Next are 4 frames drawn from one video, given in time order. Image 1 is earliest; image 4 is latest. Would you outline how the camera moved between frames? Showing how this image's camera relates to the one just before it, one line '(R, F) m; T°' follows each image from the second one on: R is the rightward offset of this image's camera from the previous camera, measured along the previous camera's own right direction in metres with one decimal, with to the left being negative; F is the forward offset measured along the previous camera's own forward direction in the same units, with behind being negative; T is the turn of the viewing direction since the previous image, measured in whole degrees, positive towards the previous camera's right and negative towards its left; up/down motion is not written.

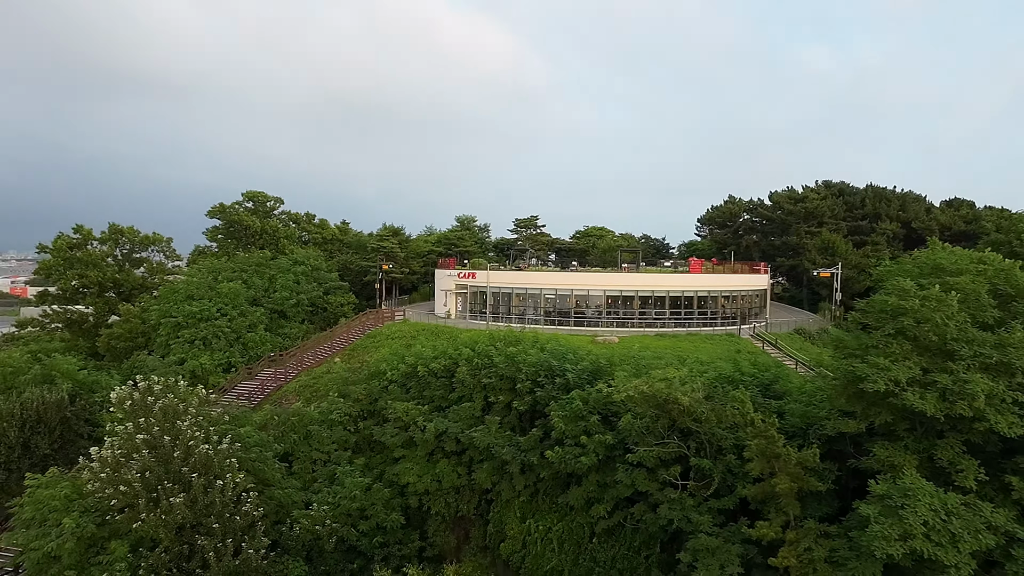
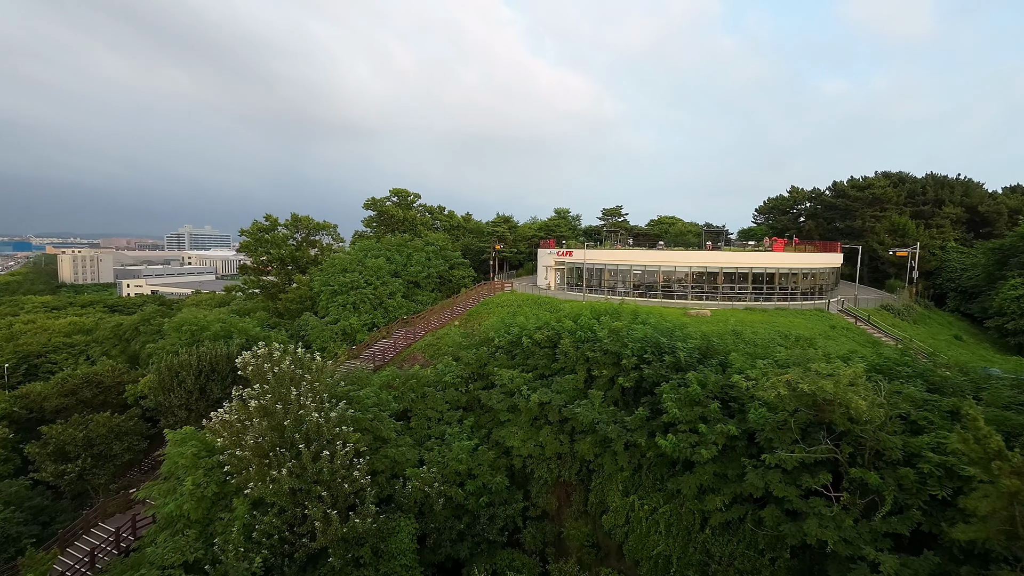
(-0.9, -6.2) m; -9°
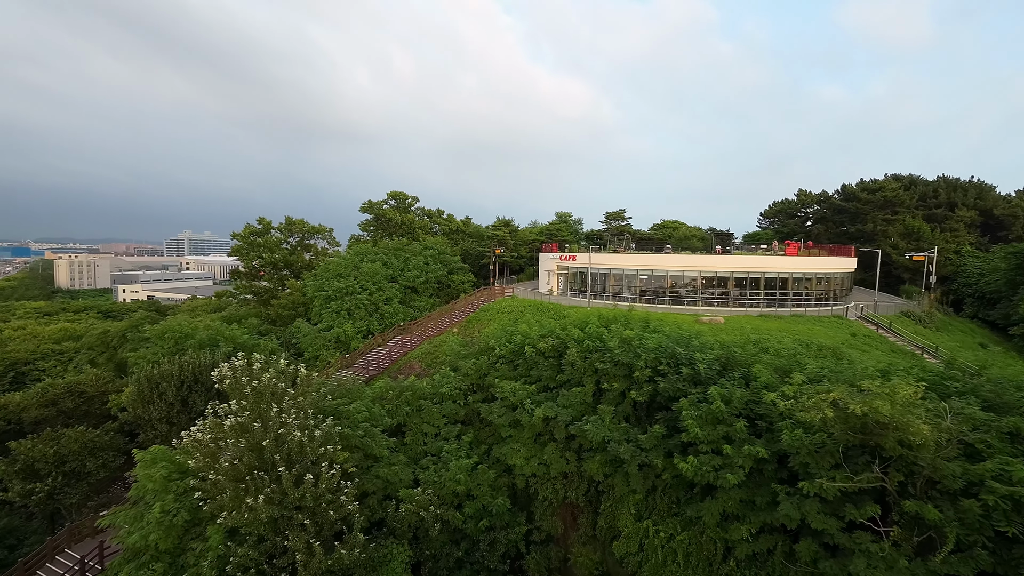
(-0.1, +1.0) m; 0°
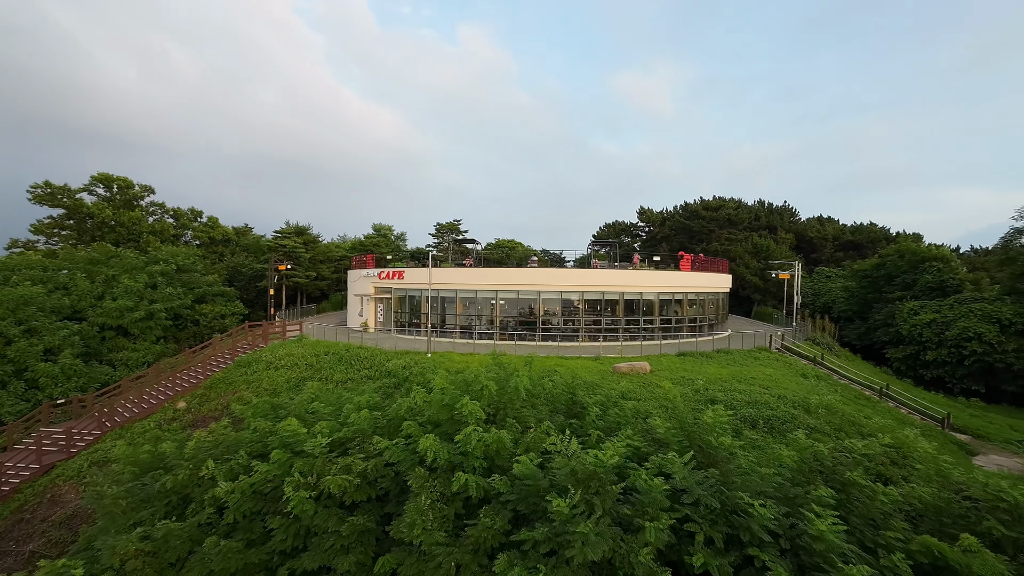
(+0.8, +8.4) m; +21°
